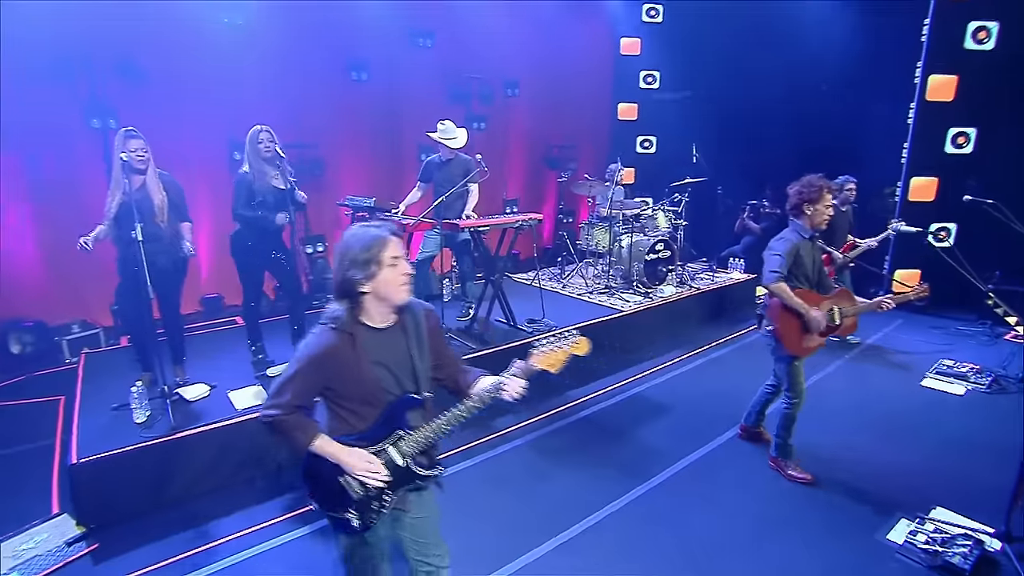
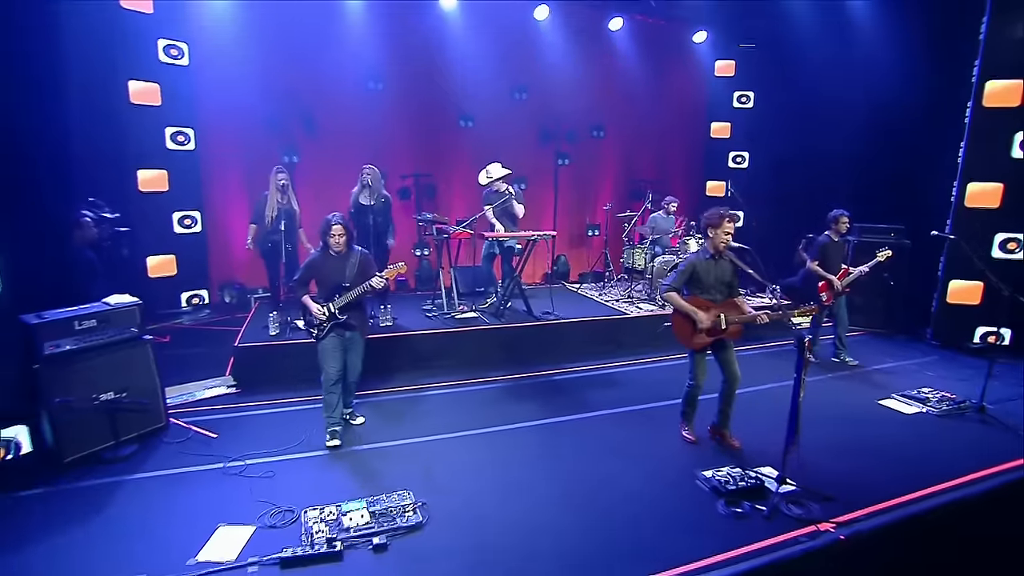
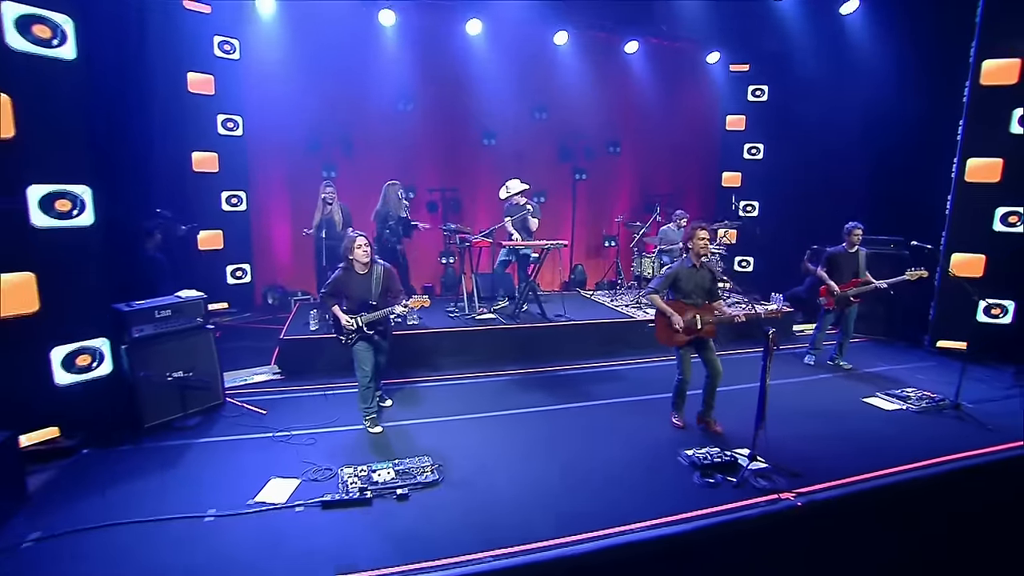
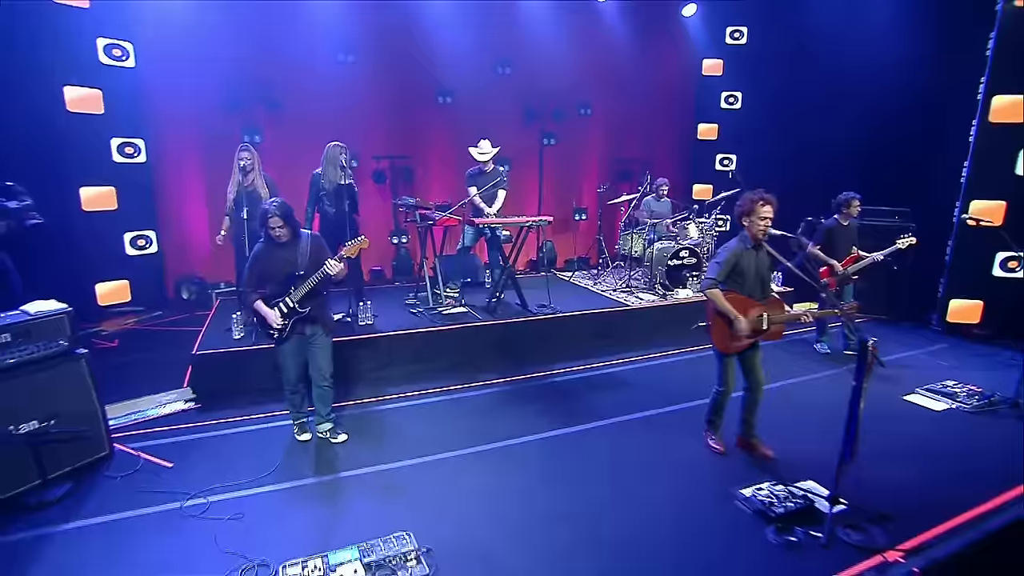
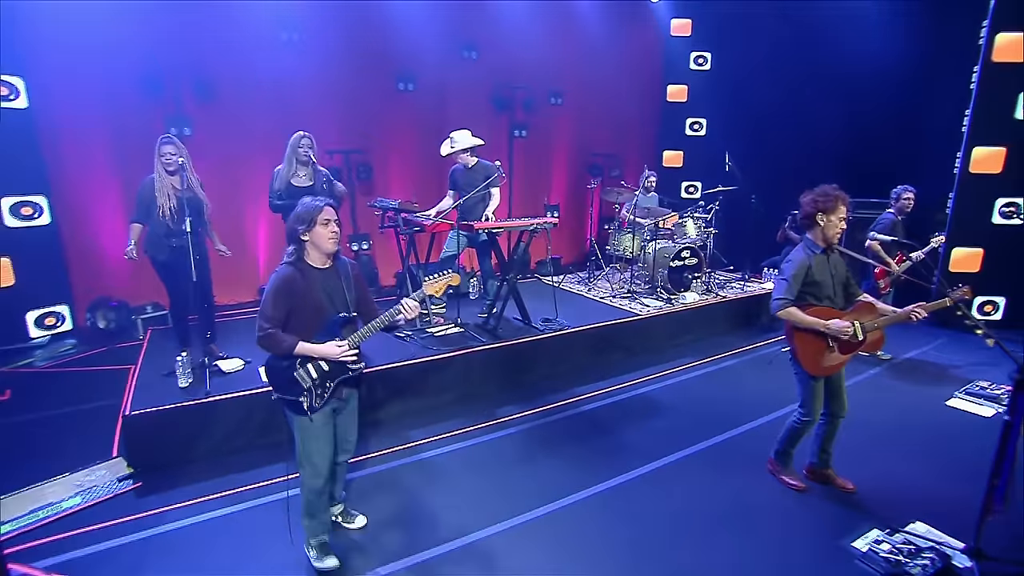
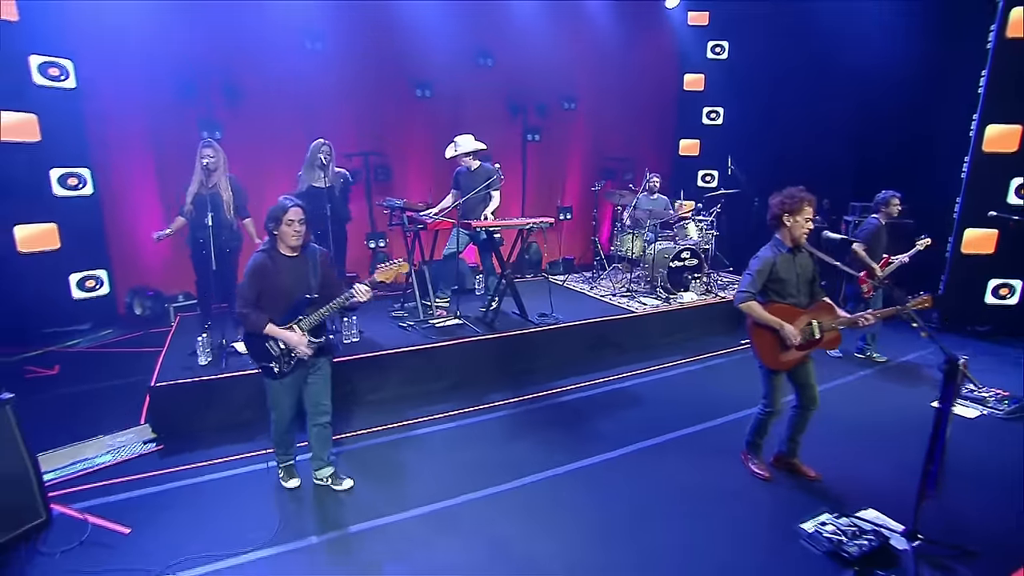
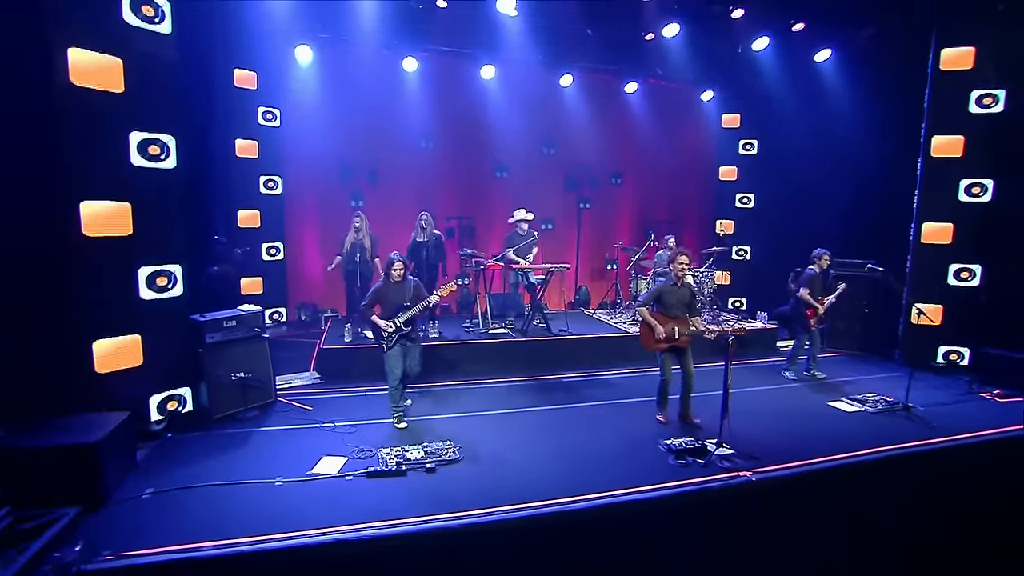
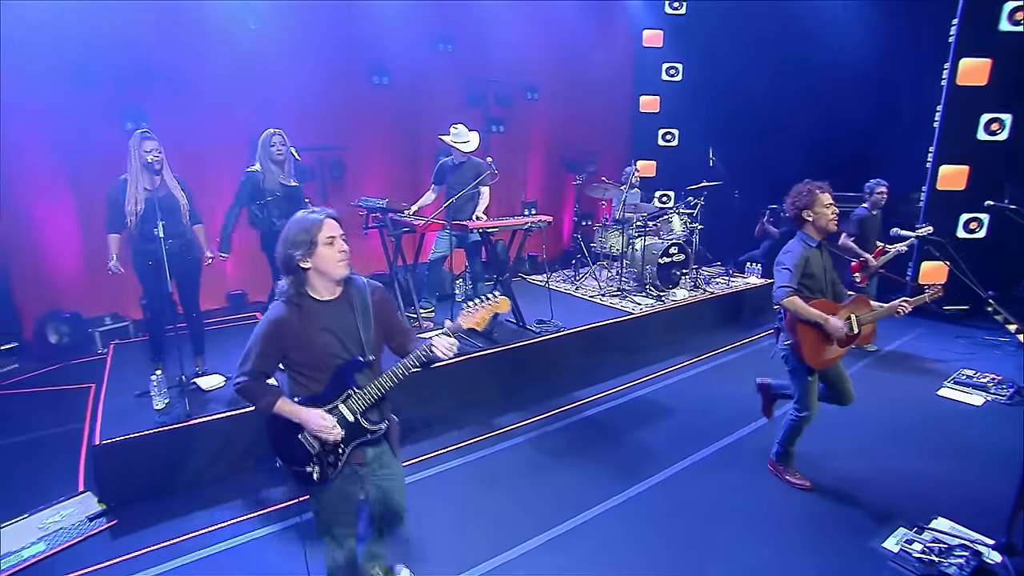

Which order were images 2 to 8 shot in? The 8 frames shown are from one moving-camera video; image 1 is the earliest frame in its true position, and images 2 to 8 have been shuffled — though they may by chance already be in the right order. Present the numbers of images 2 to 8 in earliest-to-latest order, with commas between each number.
8, 5, 6, 4, 2, 3, 7
